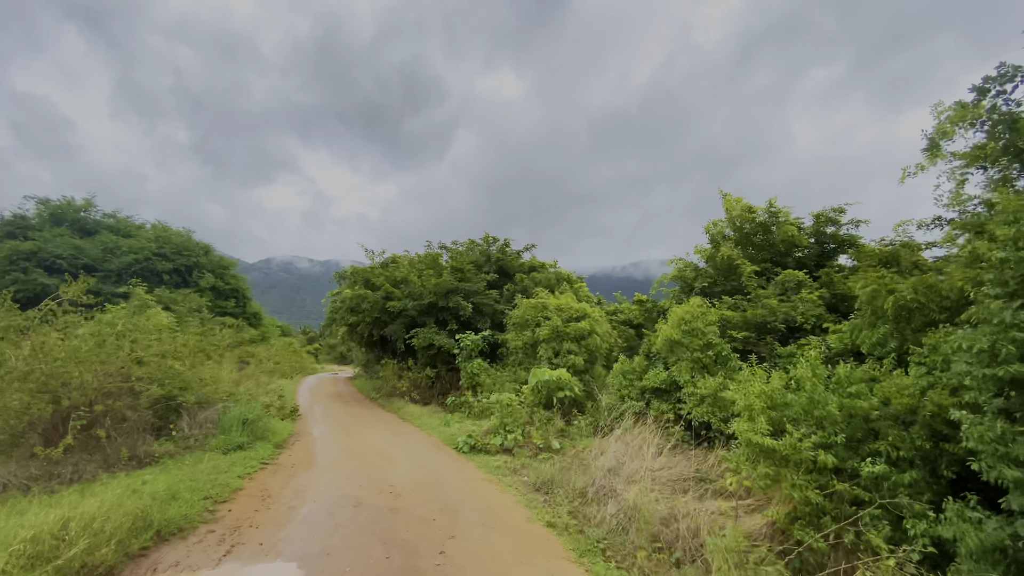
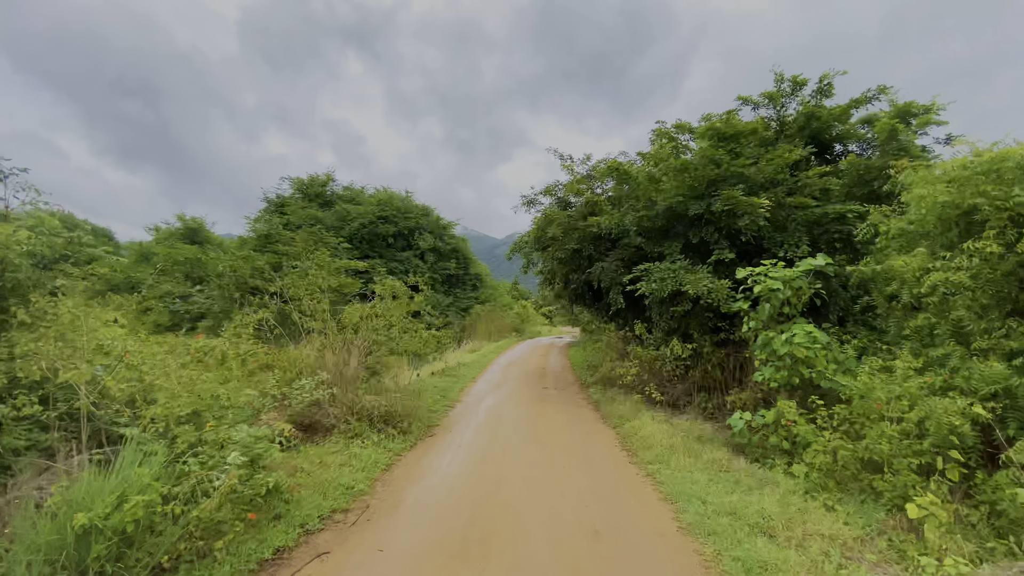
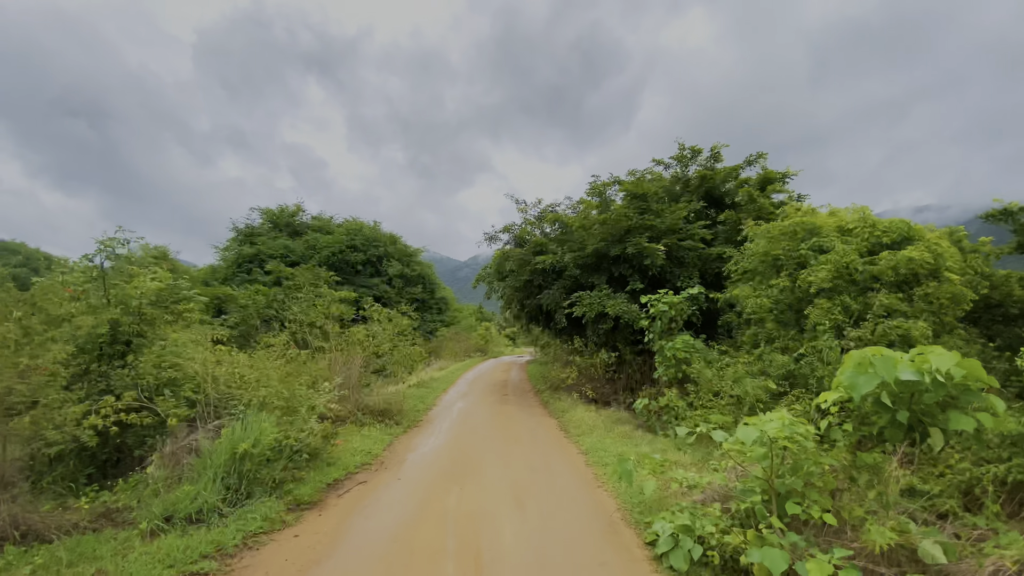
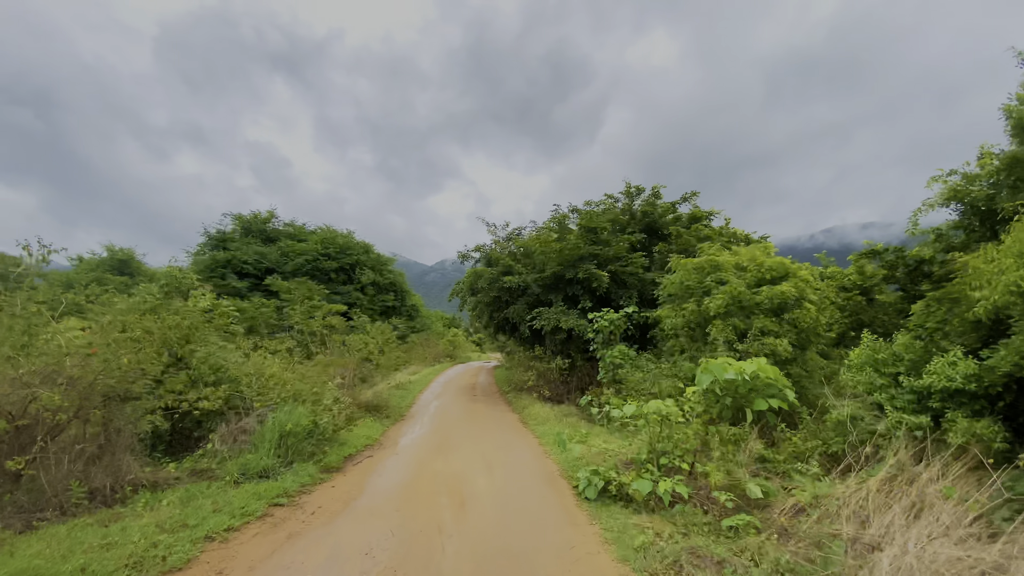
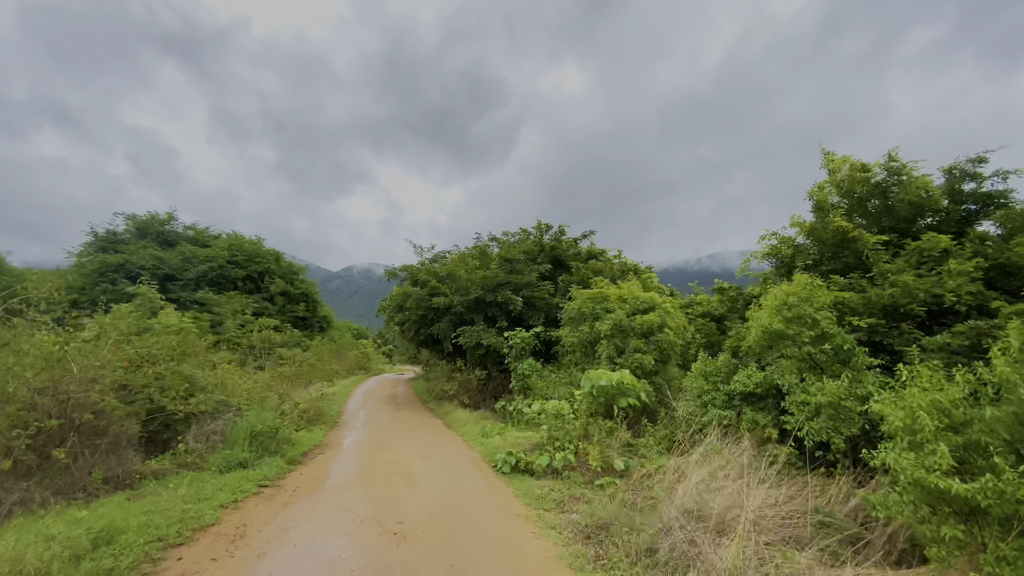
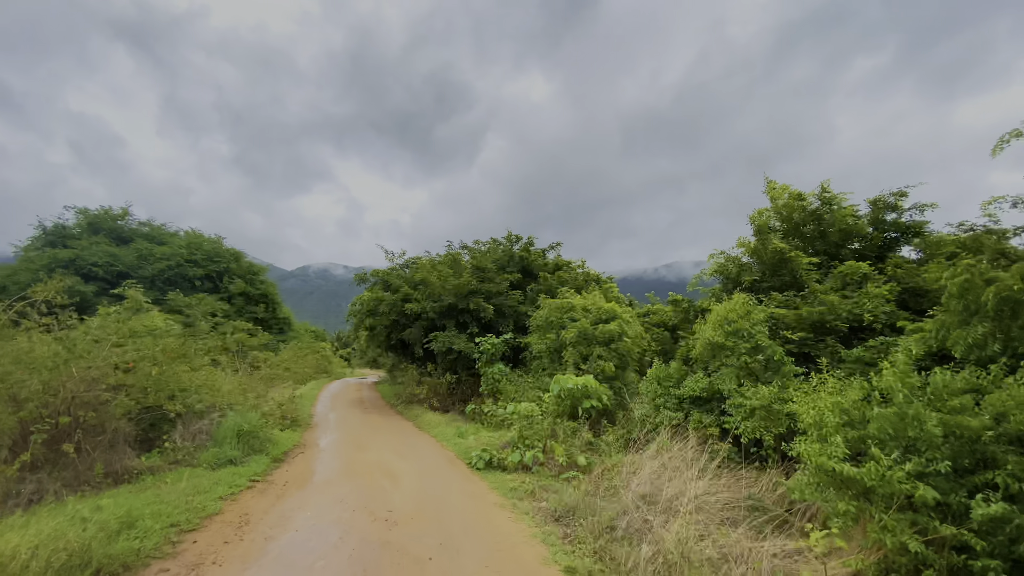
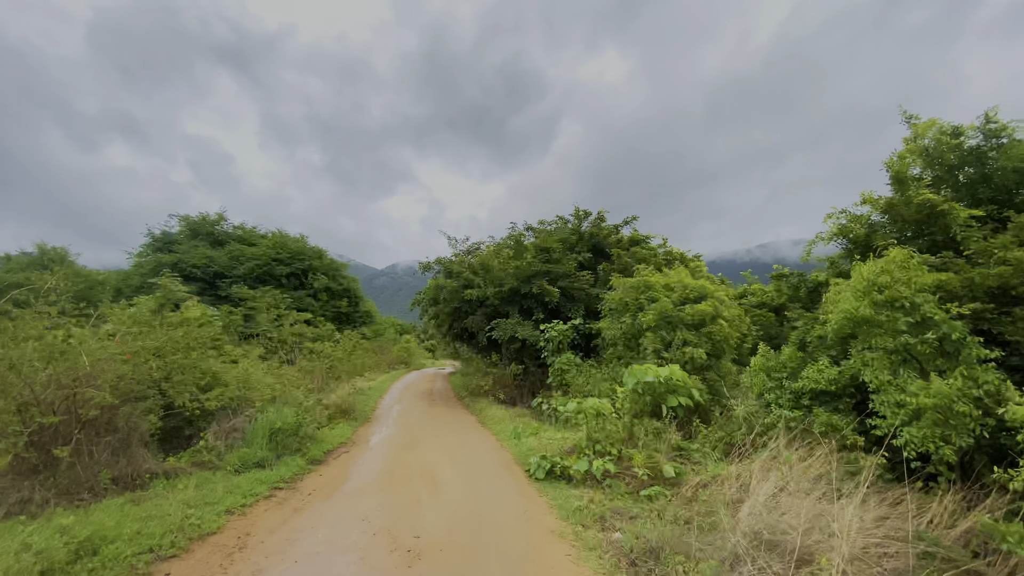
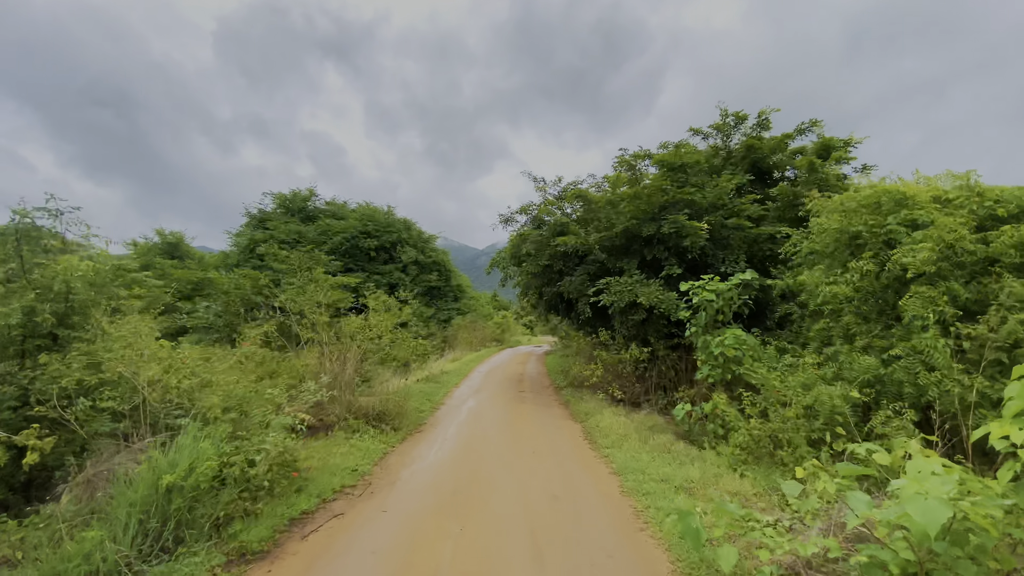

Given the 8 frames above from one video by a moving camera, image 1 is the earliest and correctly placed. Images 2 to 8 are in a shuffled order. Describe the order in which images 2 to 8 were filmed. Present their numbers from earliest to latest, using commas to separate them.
6, 5, 7, 4, 3, 8, 2
